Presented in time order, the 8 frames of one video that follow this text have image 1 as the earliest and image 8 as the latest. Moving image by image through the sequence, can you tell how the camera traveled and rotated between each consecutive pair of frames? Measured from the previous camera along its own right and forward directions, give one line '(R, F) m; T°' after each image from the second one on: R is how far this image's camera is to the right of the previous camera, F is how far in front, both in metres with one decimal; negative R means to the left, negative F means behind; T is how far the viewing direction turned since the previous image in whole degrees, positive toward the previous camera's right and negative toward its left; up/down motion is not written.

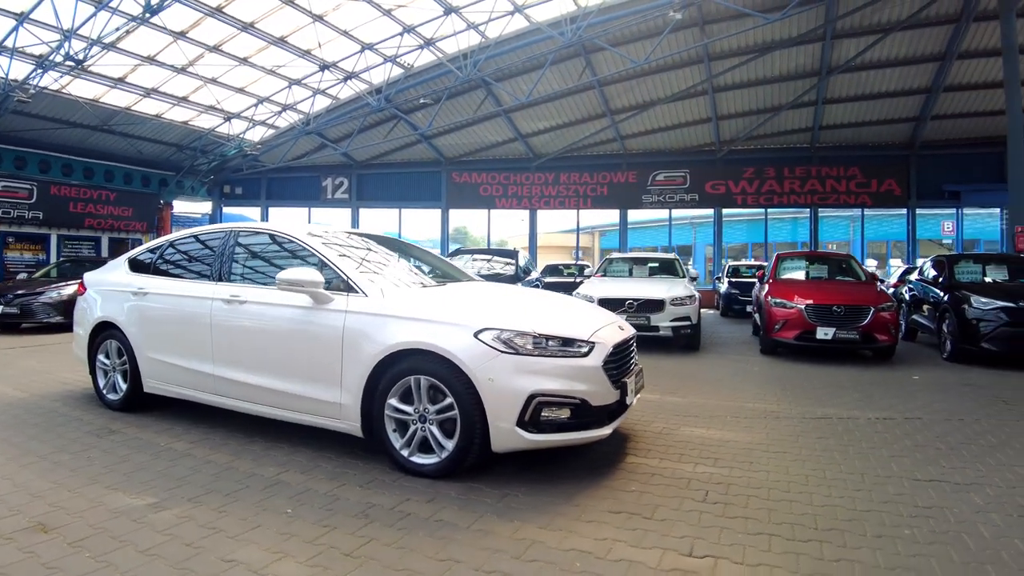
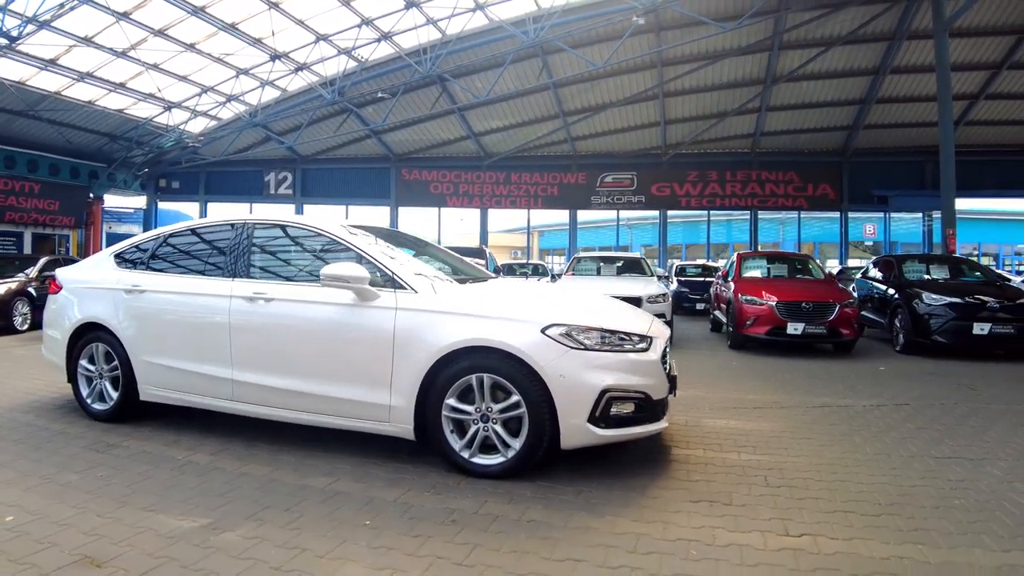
(-0.9, +0.1) m; +7°
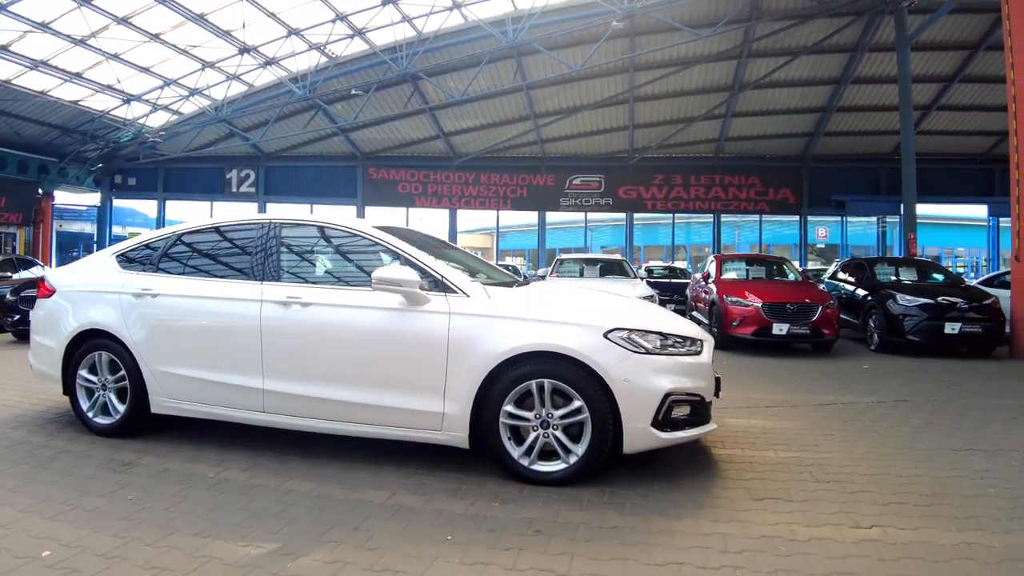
(-0.7, +0.1) m; +5°
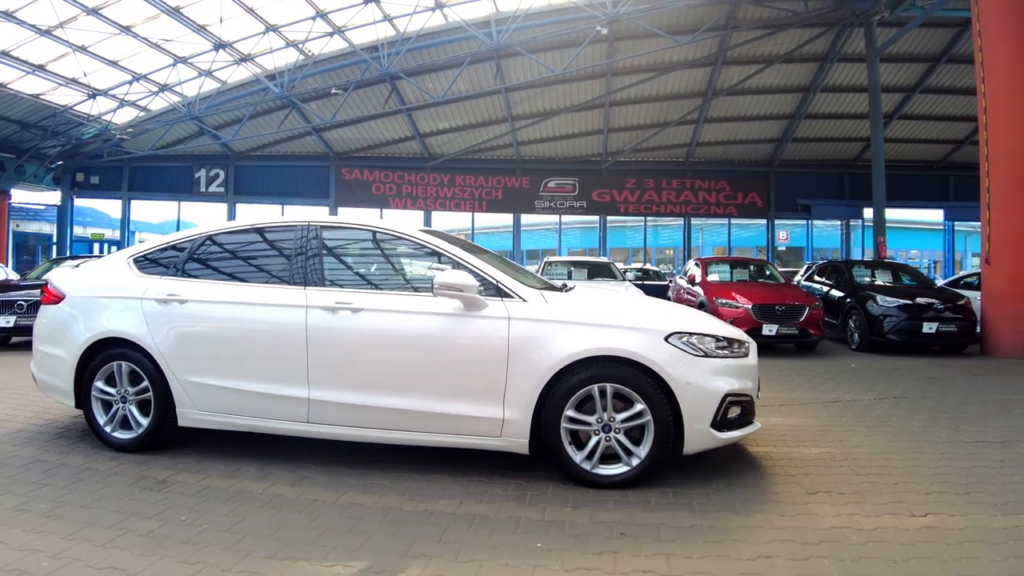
(-0.7, 0.0) m; +4°
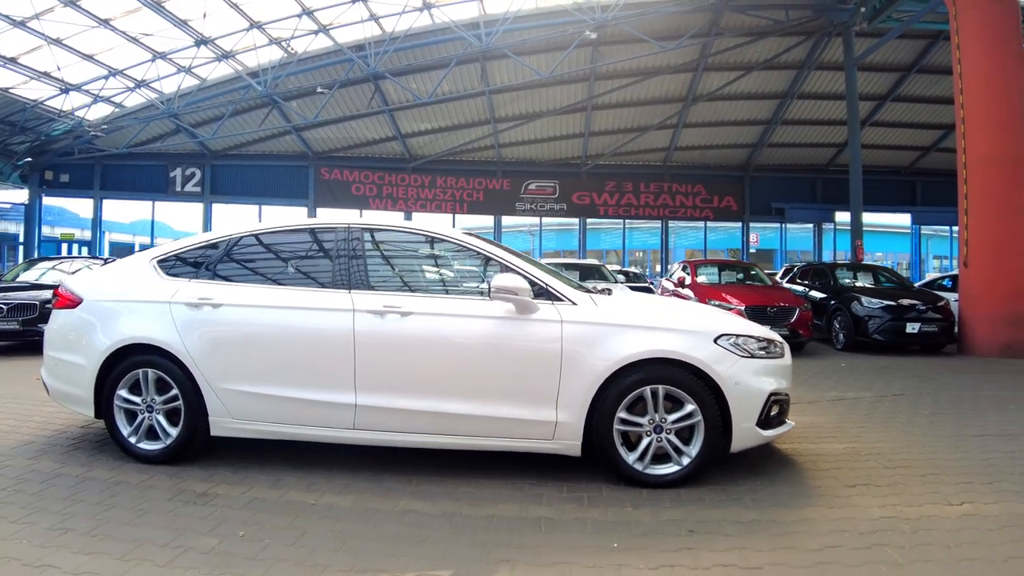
(-0.6, 0.0) m; +4°
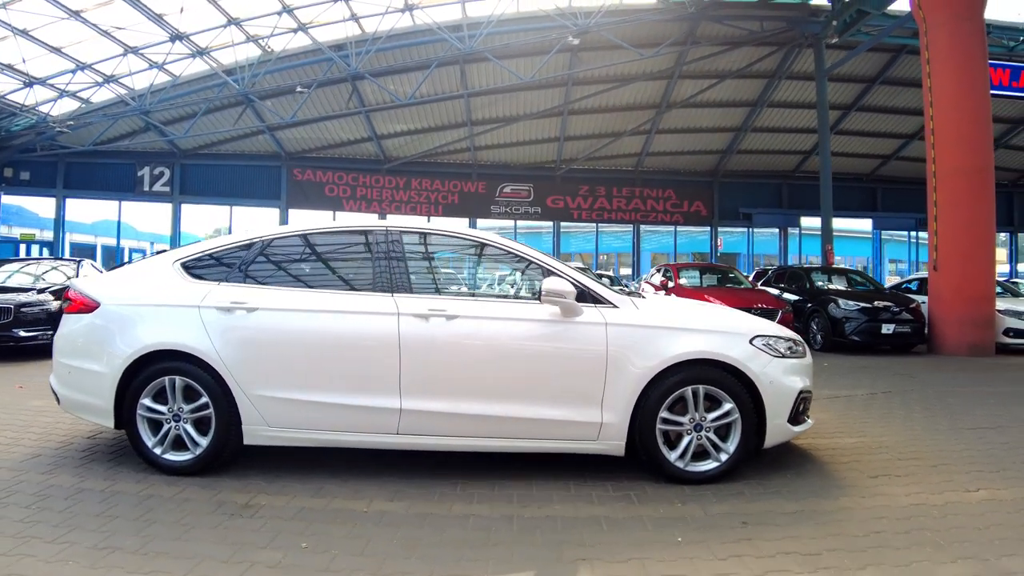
(-0.6, 0.0) m; +4°
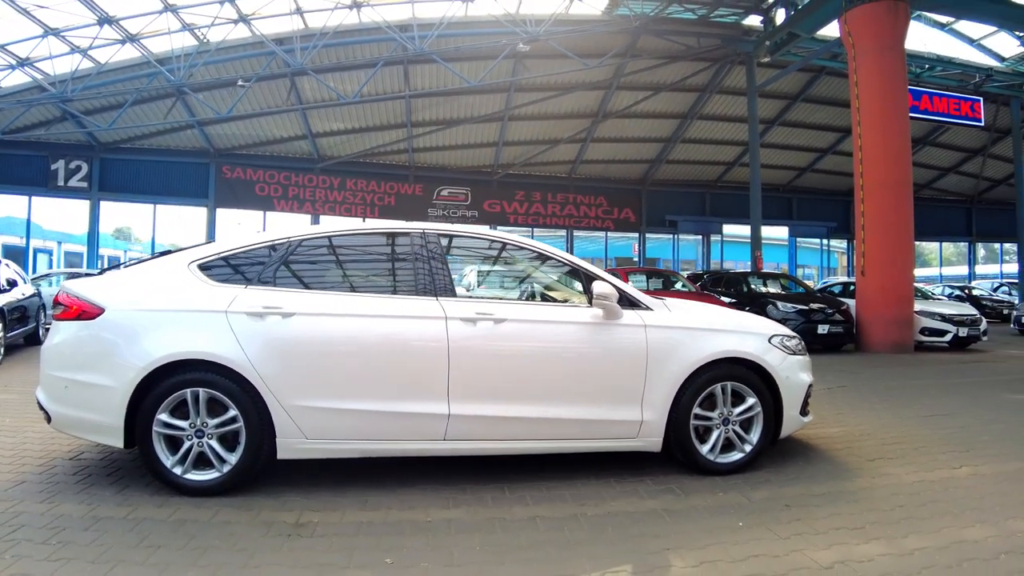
(-0.9, 0.0) m; +8°
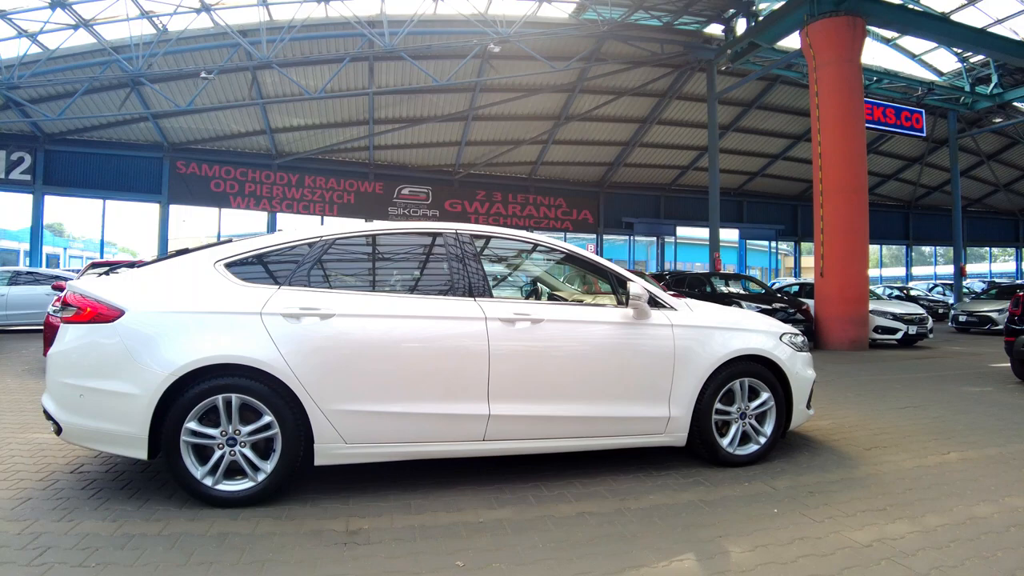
(-0.6, 0.0) m; +5°
